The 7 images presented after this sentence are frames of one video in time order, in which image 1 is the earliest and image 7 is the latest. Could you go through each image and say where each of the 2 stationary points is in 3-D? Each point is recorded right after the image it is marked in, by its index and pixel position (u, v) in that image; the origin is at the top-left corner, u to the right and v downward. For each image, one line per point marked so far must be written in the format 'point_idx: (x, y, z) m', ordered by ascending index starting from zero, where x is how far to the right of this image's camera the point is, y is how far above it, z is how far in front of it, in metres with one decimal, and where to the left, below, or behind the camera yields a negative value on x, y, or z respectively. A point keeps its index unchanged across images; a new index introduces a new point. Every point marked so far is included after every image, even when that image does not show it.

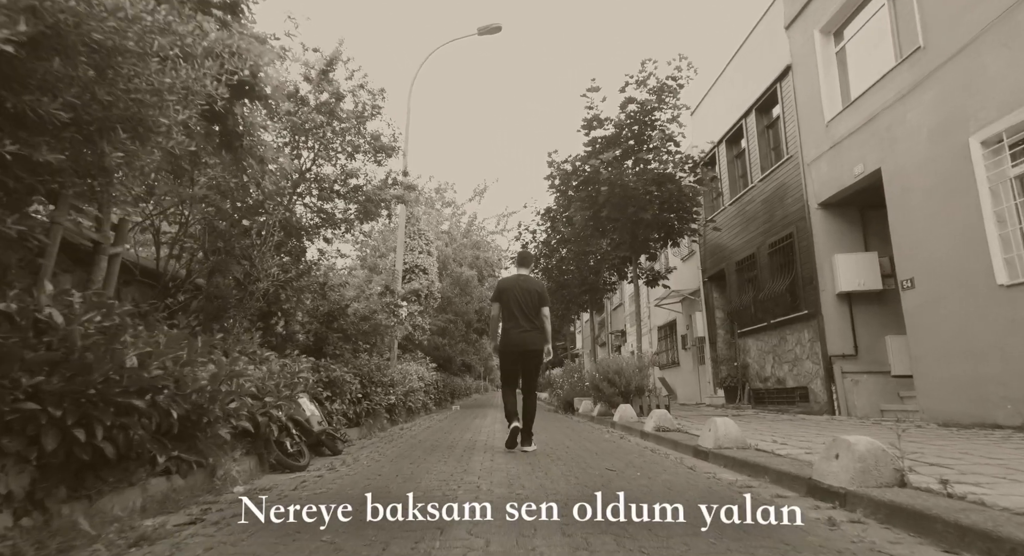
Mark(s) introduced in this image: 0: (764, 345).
0: (+6.3, -1.7, +13.6) m
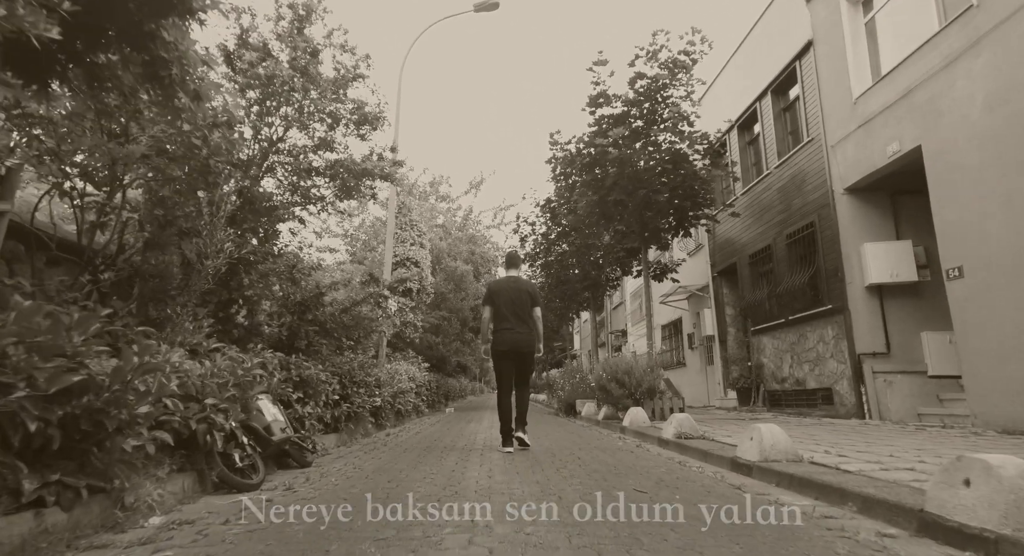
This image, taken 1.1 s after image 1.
0: (+6.3, -1.5, +12.7) m
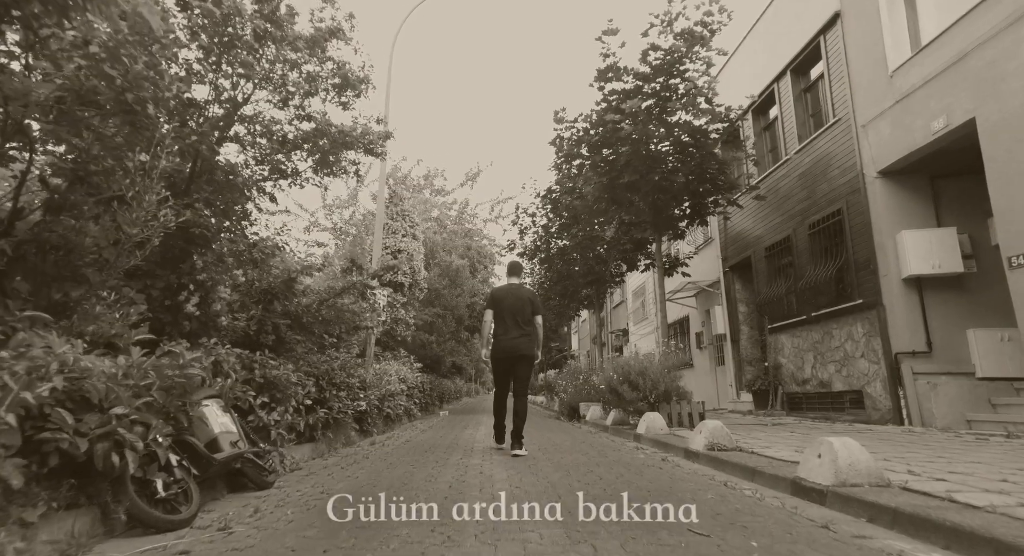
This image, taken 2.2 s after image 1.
0: (+6.2, -1.4, +11.8) m
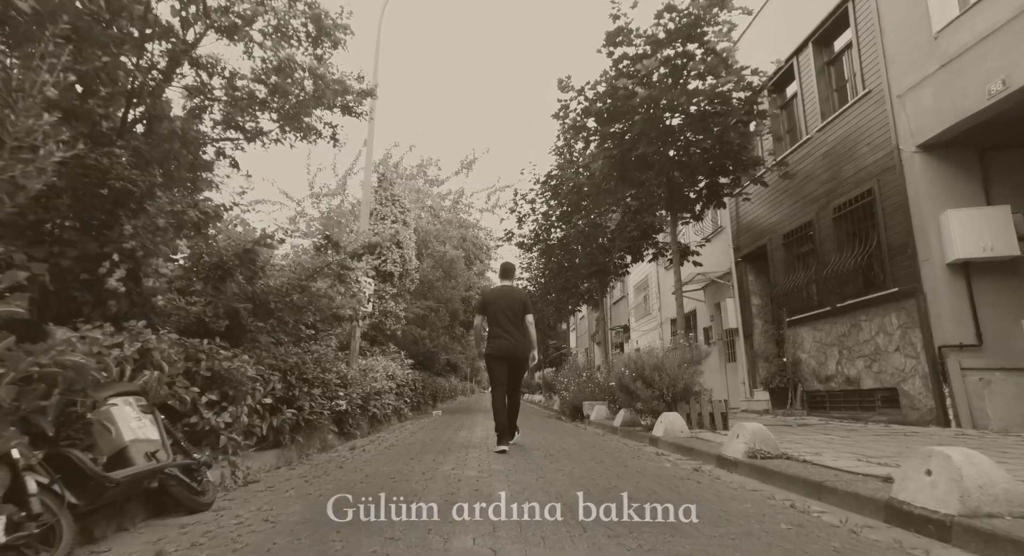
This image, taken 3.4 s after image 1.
0: (+6.2, -1.1, +10.8) m
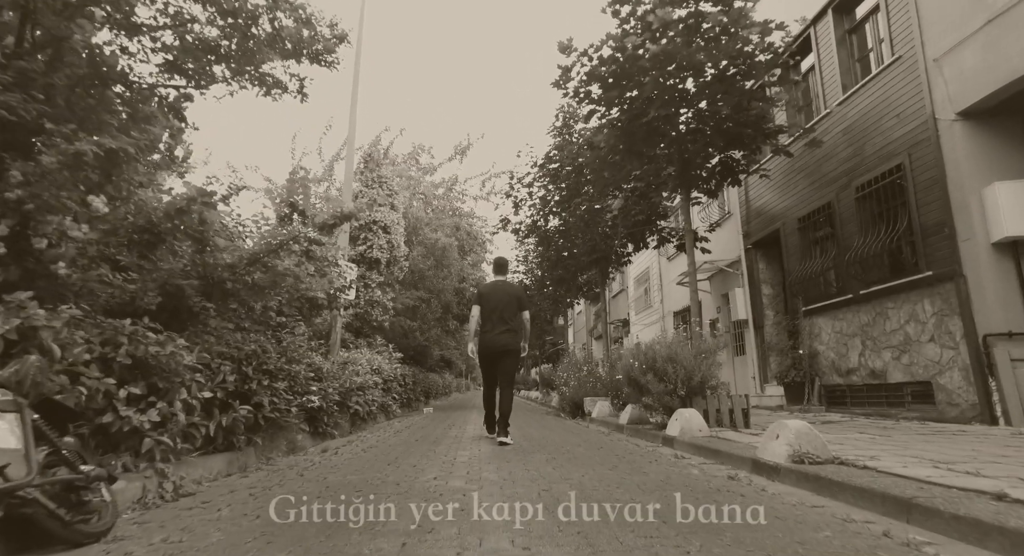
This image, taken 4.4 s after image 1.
0: (+6.1, -0.9, +10.0) m
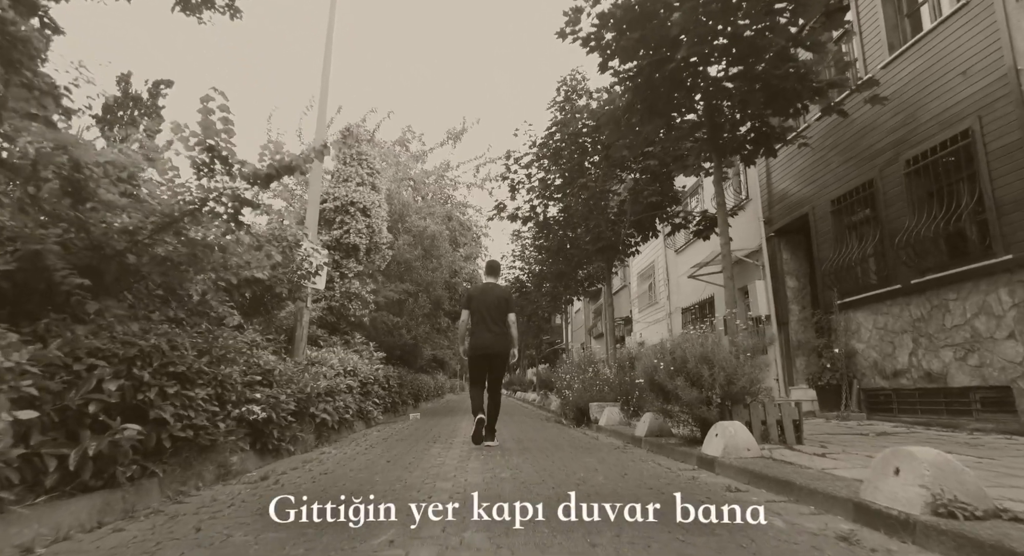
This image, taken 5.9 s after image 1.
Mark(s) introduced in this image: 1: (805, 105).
0: (+6.1, -0.7, +8.7) m
1: (+3.9, +2.3, +7.2) m
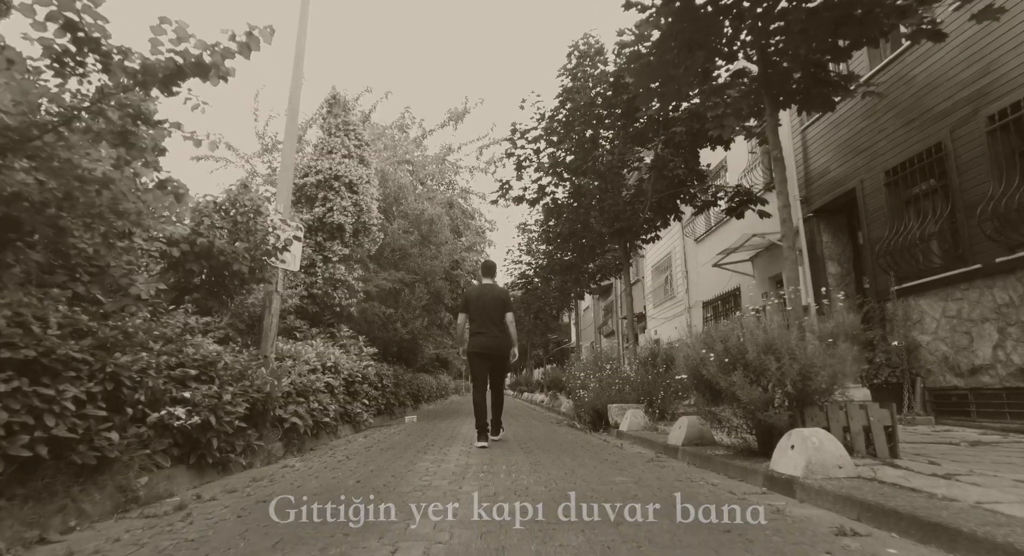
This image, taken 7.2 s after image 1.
0: (+6.2, -0.4, +7.3) m
1: (+3.9, +2.5, +5.9) m
